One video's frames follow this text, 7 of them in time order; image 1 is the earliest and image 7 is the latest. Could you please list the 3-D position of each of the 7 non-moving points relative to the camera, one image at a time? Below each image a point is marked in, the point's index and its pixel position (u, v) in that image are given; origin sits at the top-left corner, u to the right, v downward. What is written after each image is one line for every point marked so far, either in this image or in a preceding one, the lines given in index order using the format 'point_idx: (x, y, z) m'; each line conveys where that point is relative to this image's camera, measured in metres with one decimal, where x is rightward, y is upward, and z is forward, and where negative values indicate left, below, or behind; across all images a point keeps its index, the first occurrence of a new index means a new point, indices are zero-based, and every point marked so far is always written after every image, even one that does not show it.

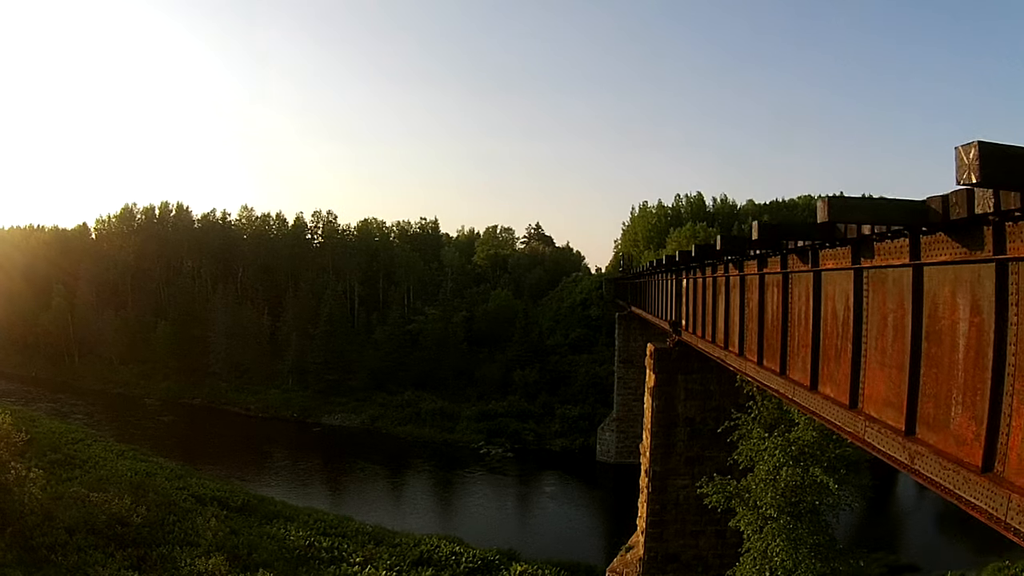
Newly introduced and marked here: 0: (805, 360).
0: (+3.0, -0.7, +6.4) m
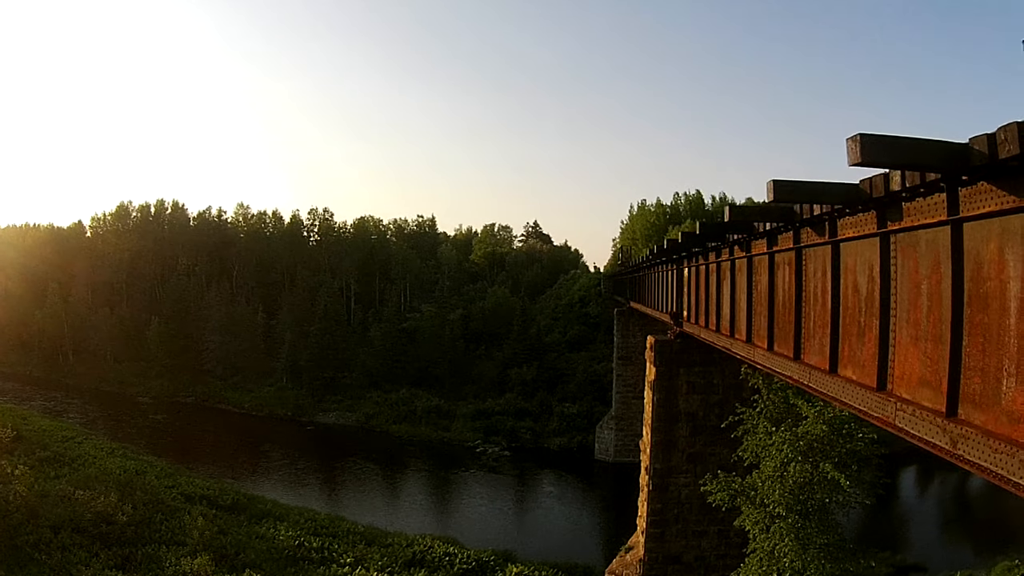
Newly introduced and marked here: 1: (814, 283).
0: (+3.0, -0.5, +5.9) m
1: (+3.0, +0.1, +6.1) m
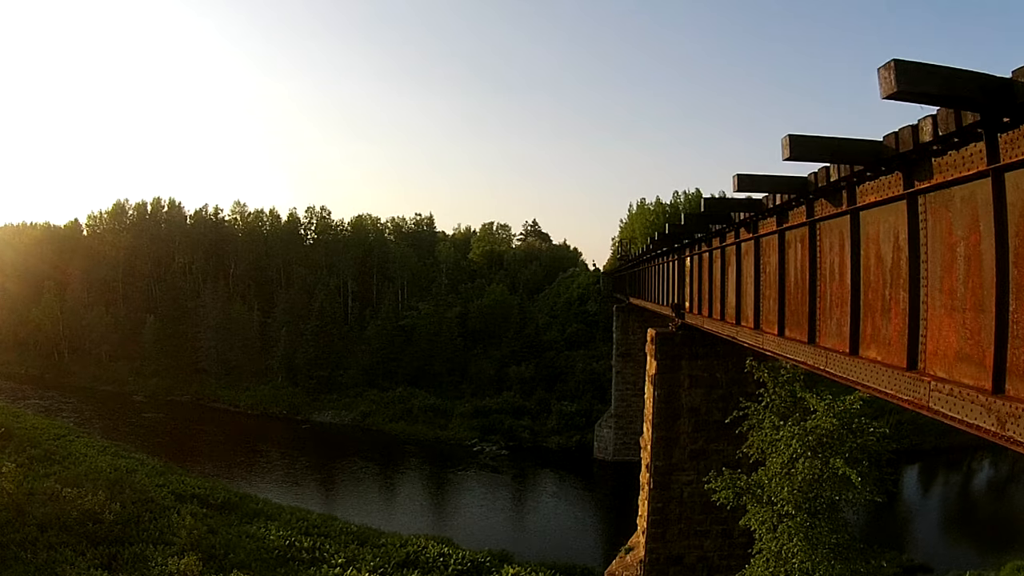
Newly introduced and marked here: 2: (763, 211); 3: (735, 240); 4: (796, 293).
0: (+2.9, -0.3, +5.4) m
1: (+2.9, +0.3, +5.7) m
2: (+2.9, +0.9, +7.2) m
3: (+3.1, +0.7, +8.5) m
4: (+3.0, 0.0, +6.5) m
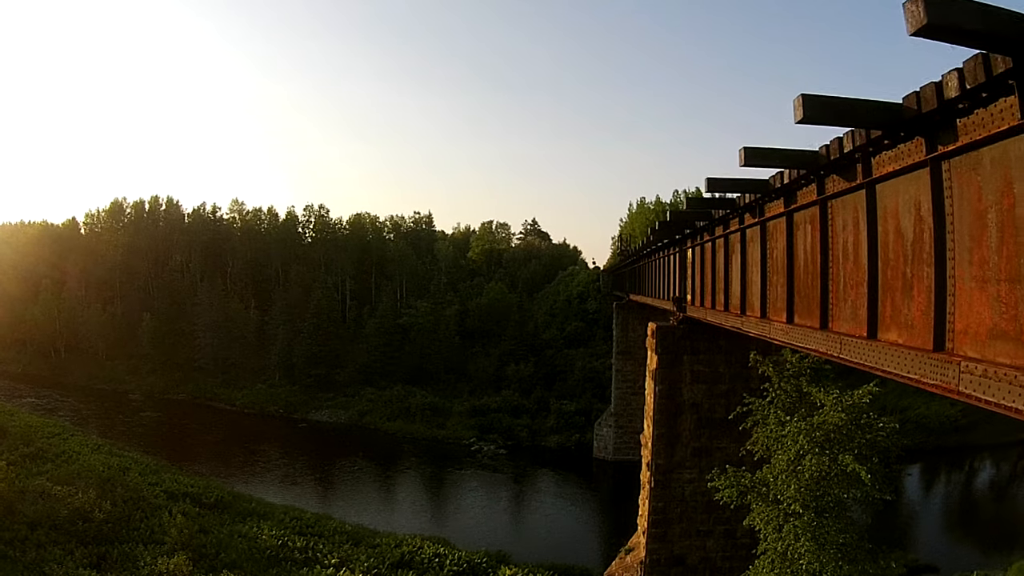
0: (+2.8, -0.1, +5.1) m
1: (+2.9, +0.4, +5.3) m
2: (+2.9, +1.1, +6.9) m
3: (+3.0, +0.8, +8.2) m
4: (+2.9, +0.1, +6.1) m
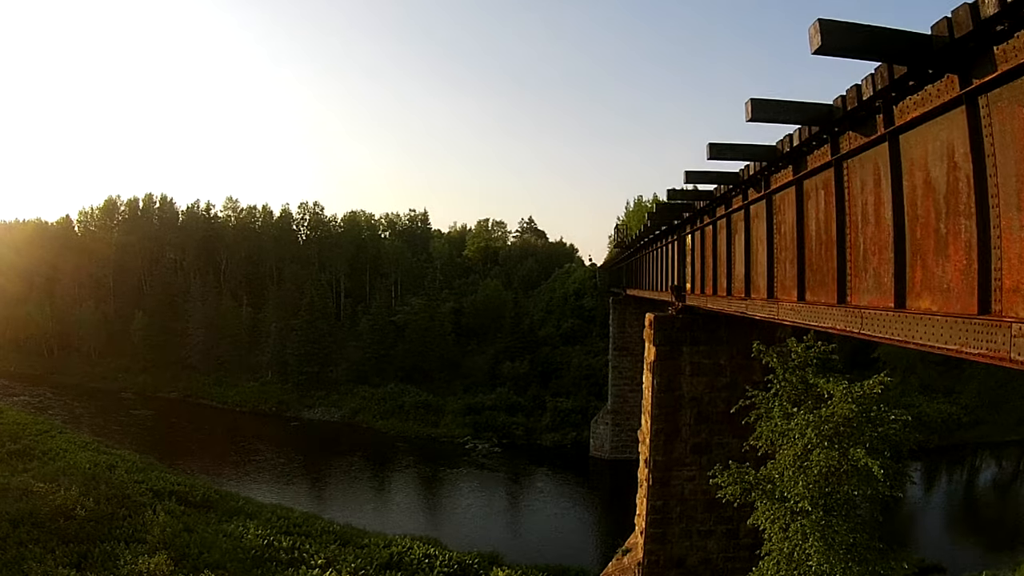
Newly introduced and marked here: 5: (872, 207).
0: (+2.7, +0.1, +4.5) m
1: (+2.7, +0.7, +4.8) m
2: (+2.8, +1.3, +6.4) m
3: (+2.9, +1.1, +7.6) m
4: (+2.8, +0.3, +5.6) m
5: (+2.8, +0.6, +4.7) m
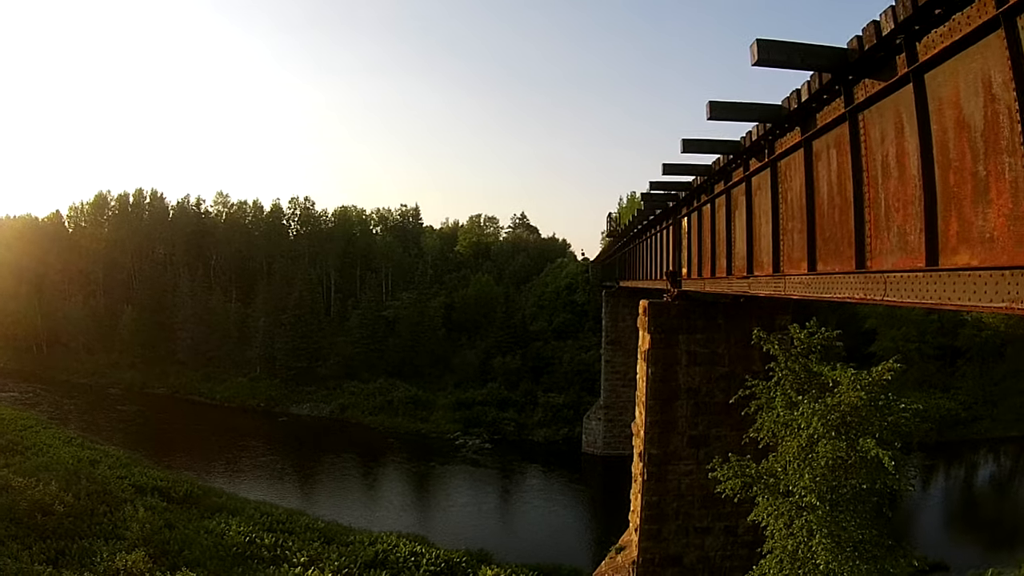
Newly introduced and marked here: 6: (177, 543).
0: (+2.5, +0.3, +4.0) m
1: (+2.6, +0.9, +4.3) m
2: (+2.6, +1.6, +5.8) m
3: (+2.7, +1.3, +7.1) m
4: (+2.6, +0.6, +5.0) m
5: (+2.6, +0.9, +4.2) m
6: (-8.6, -6.5, +15.6) m
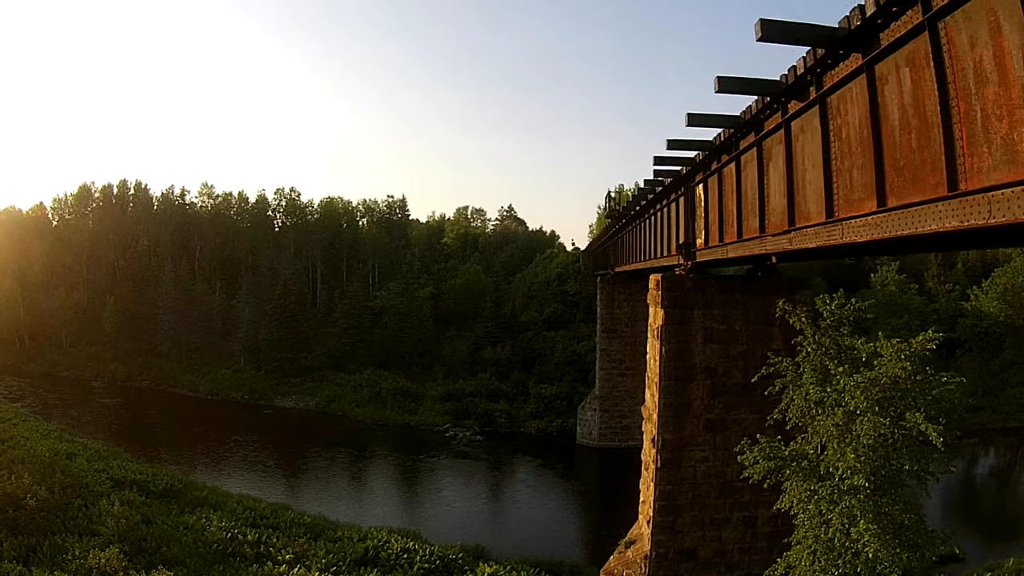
0: (+2.7, +0.8, +3.2) m
1: (+2.7, +1.3, +3.5) m
2: (+2.7, +2.0, +5.1) m
3: (+2.8, +1.8, +6.3) m
4: (+2.7, +1.0, +4.3) m
5: (+2.7, +1.3, +3.4) m
6: (-8.6, -6.0, +14.7) m
